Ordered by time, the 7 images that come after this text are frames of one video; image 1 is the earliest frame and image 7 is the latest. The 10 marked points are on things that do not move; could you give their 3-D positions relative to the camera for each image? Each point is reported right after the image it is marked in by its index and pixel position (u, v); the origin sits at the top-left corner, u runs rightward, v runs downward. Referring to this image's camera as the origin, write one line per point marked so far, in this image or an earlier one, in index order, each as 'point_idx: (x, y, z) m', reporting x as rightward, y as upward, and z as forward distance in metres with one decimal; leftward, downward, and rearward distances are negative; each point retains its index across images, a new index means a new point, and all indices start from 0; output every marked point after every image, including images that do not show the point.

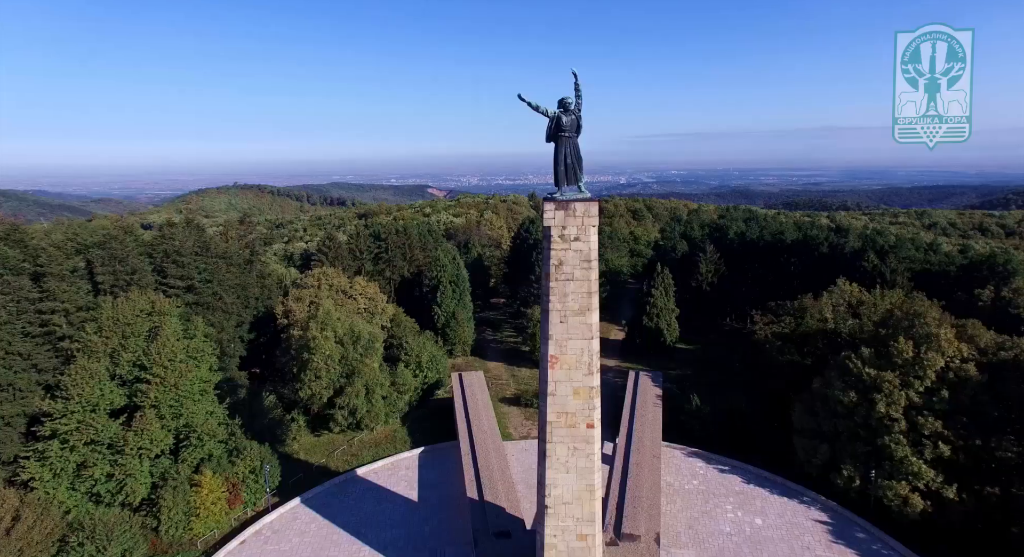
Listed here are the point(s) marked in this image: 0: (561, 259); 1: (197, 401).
0: (+0.9, +0.4, +10.6) m
1: (-10.2, -4.0, +18.0) m
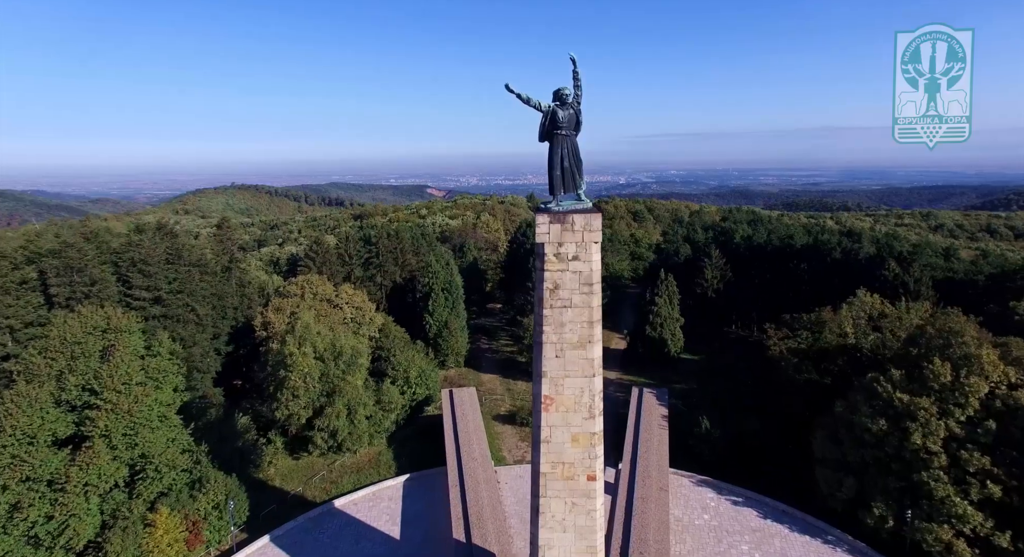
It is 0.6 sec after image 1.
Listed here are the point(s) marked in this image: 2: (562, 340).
0: (+0.7, 0.0, +8.8) m
1: (-10.5, -4.4, +16.2) m
2: (+0.8, -1.0, +9.0) m
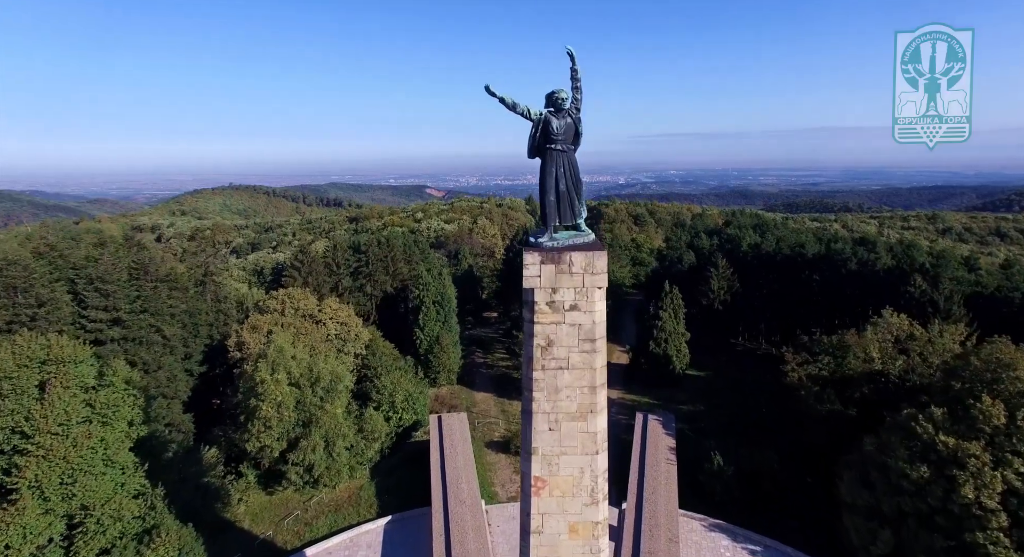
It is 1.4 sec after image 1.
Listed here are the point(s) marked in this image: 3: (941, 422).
0: (+0.5, -0.7, +6.9) m
1: (-10.7, -5.1, +14.4) m
2: (+0.6, -1.7, +7.1) m
3: (+10.6, -3.6, +13.7) m
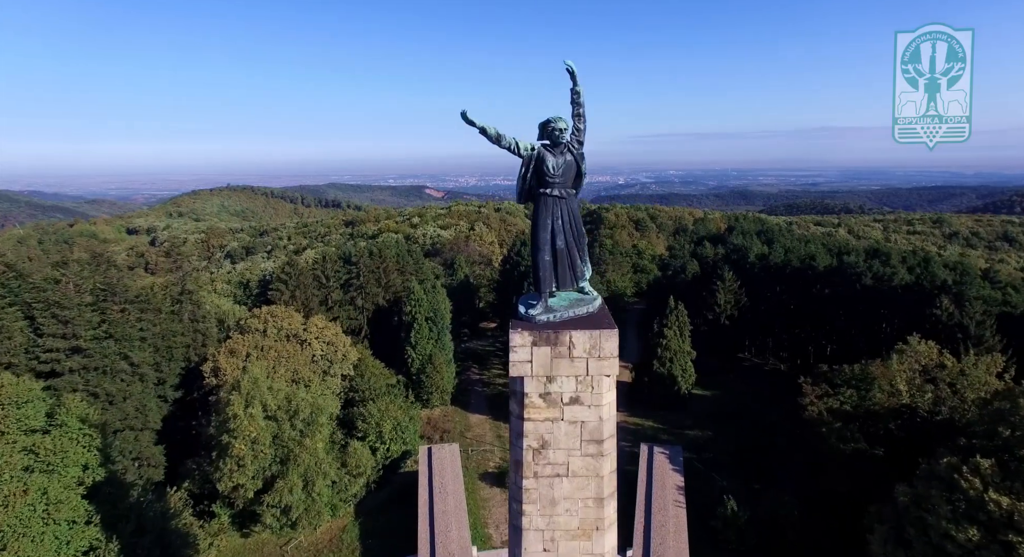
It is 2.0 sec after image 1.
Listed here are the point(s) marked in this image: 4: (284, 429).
0: (+0.3, -1.5, +5.4) m
1: (-10.9, -5.9, +12.8) m
2: (+0.4, -2.5, +5.6) m
3: (+10.4, -4.4, +12.2) m
4: (-7.6, -5.1, +18.6) m
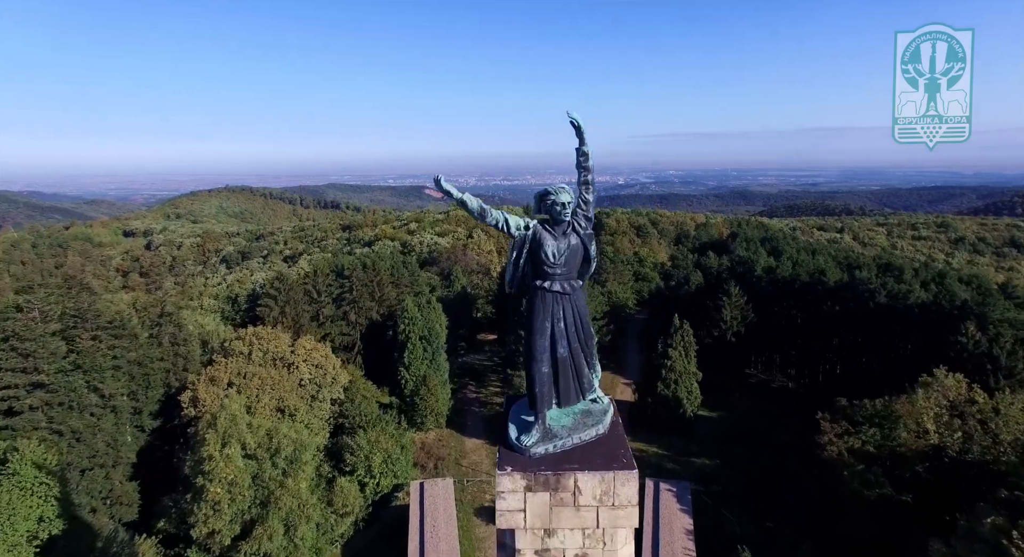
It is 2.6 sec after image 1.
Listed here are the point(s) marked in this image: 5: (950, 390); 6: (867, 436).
0: (+0.2, -2.4, +4.1) m
1: (-11.0, -6.8, +11.5) m
2: (+0.3, -3.4, +4.3) m
3: (+10.3, -5.2, +10.9) m
4: (-7.7, -5.9, +17.3) m
5: (+12.9, -3.3, +16.4) m
6: (+10.3, -4.6, +16.2) m
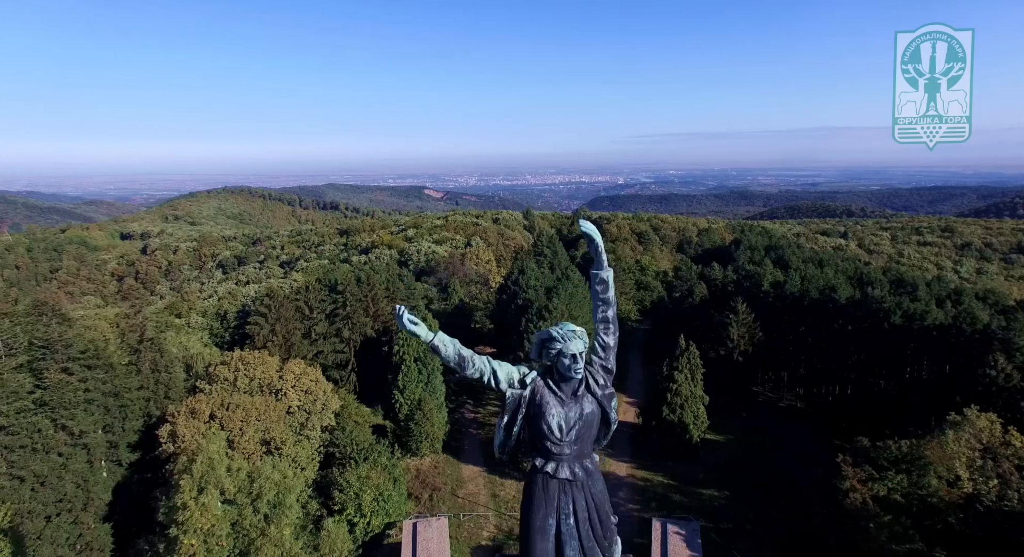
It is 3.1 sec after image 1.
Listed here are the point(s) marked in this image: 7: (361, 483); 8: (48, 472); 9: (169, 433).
0: (+0.2, -3.4, +3.0) m
1: (-11.0, -7.7, +10.4) m
2: (+0.3, -4.3, +3.2) m
3: (+10.3, -6.2, +9.8) m
4: (-7.8, -6.9, +16.2) m
5: (+12.9, -4.2, +15.3) m
6: (+10.3, -5.5, +15.1) m
7: (-5.4, -7.3, +19.7) m
8: (-13.8, -5.7, +16.8) m
9: (-12.0, -5.4, +19.5) m
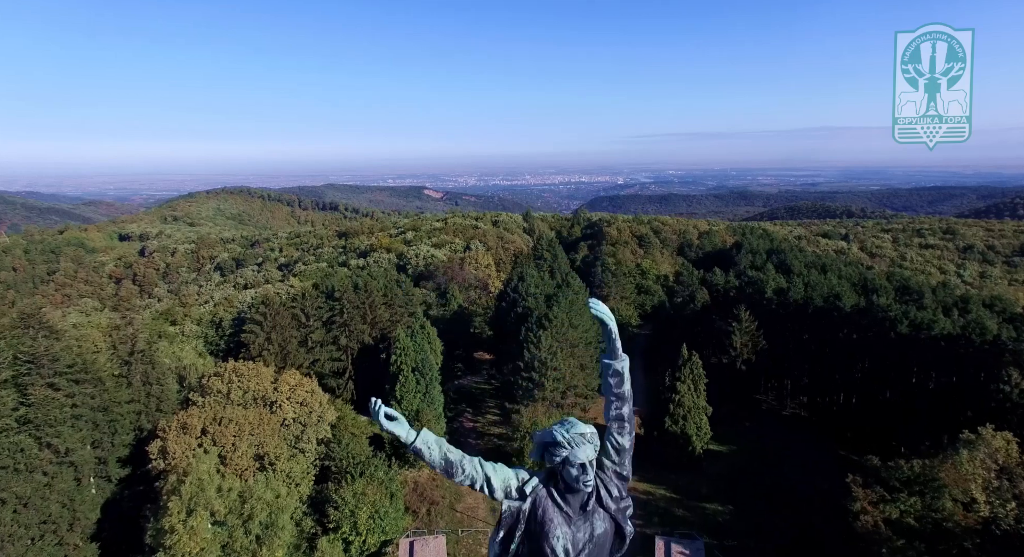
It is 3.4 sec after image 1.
0: (+0.2, -3.8, +2.5) m
1: (-11.0, -8.1, +9.9) m
2: (+0.3, -4.7, +2.7) m
3: (+10.3, -6.6, +9.3) m
4: (-7.8, -7.3, +15.7) m
5: (+12.9, -4.6, +14.8) m
6: (+10.3, -5.9, +14.6) m
7: (-5.4, -7.7, +19.2) m
8: (-13.8, -6.2, +16.3) m
9: (-12.0, -5.8, +19.0) m
